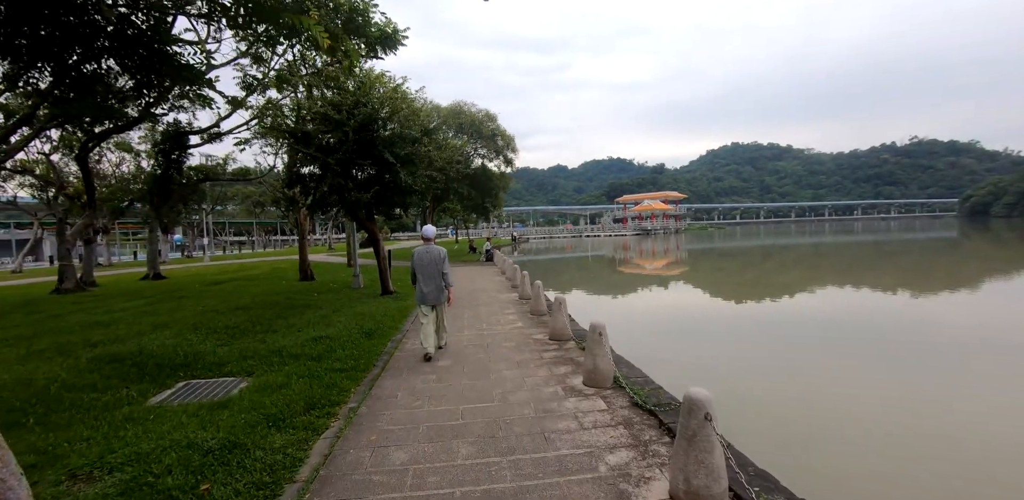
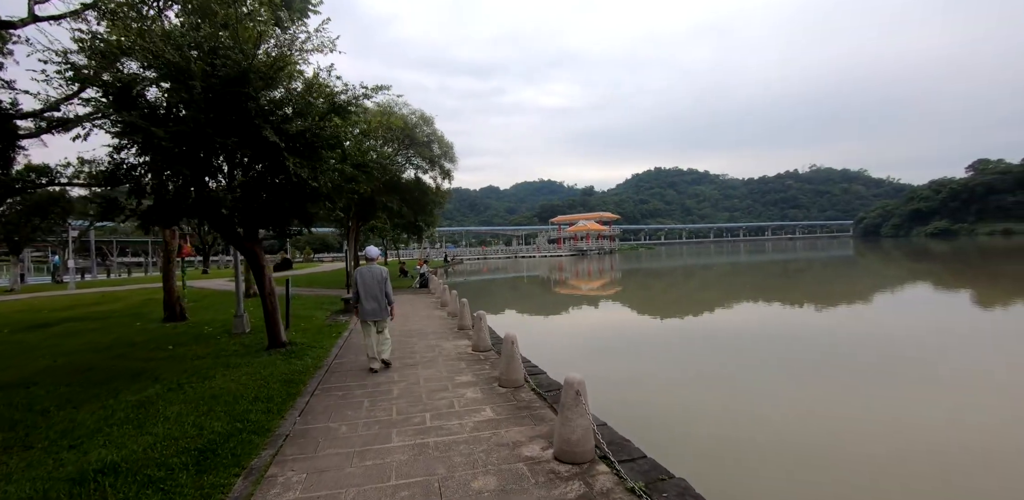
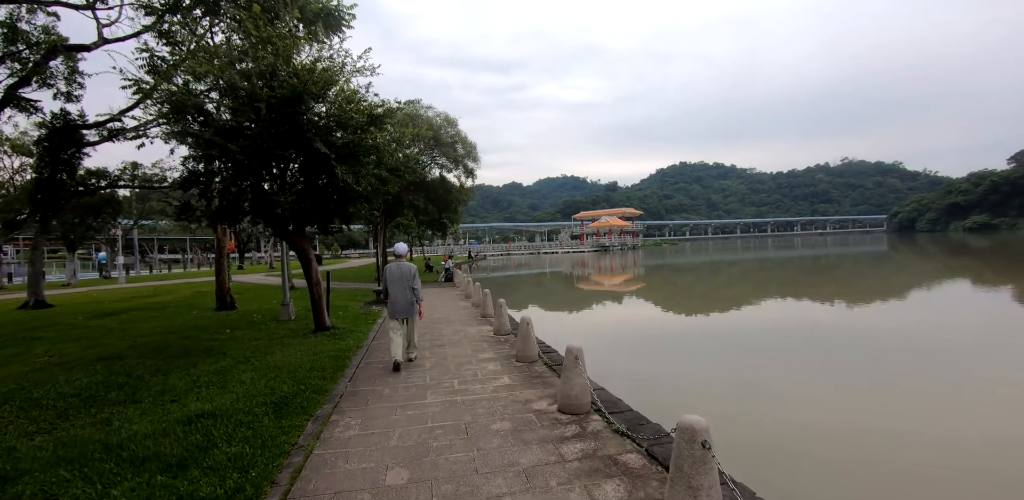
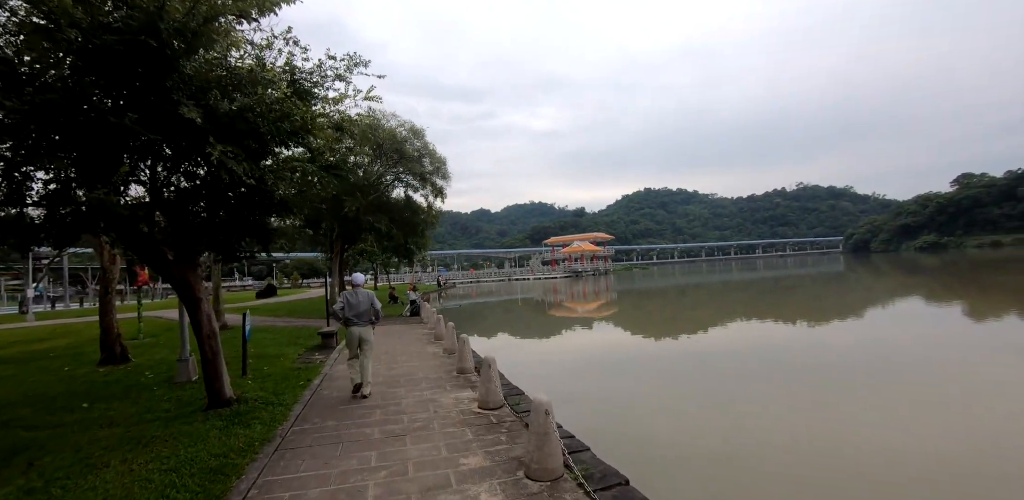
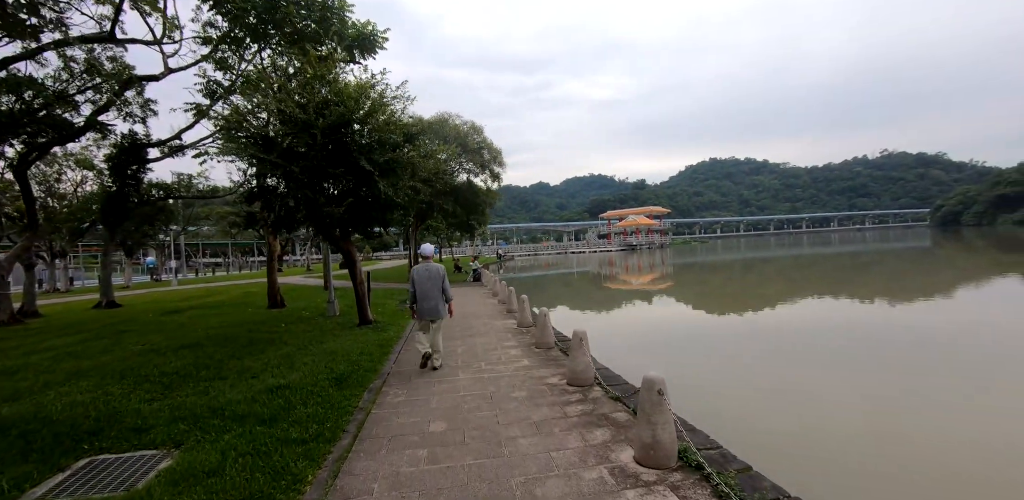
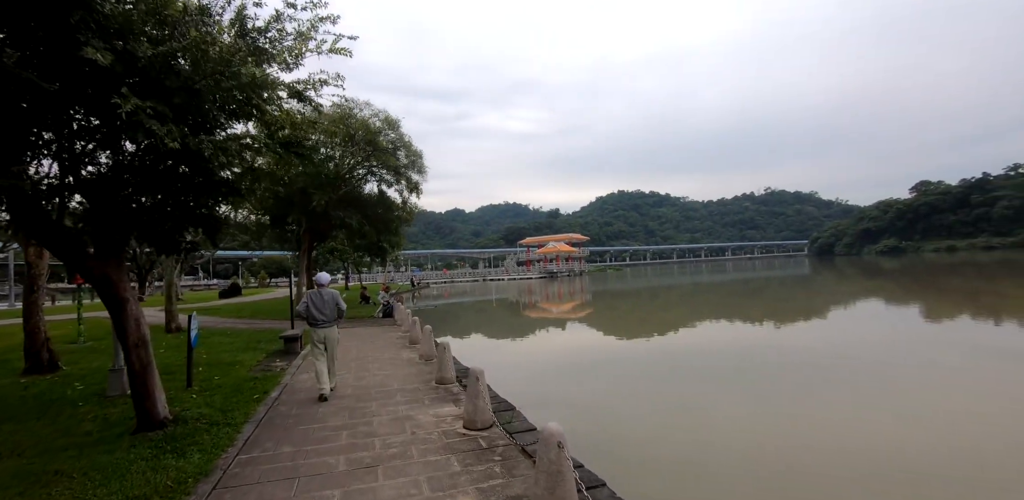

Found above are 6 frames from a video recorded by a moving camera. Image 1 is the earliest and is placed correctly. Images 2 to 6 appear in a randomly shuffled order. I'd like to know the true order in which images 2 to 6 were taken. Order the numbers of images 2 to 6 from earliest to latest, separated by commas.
5, 3, 2, 4, 6
